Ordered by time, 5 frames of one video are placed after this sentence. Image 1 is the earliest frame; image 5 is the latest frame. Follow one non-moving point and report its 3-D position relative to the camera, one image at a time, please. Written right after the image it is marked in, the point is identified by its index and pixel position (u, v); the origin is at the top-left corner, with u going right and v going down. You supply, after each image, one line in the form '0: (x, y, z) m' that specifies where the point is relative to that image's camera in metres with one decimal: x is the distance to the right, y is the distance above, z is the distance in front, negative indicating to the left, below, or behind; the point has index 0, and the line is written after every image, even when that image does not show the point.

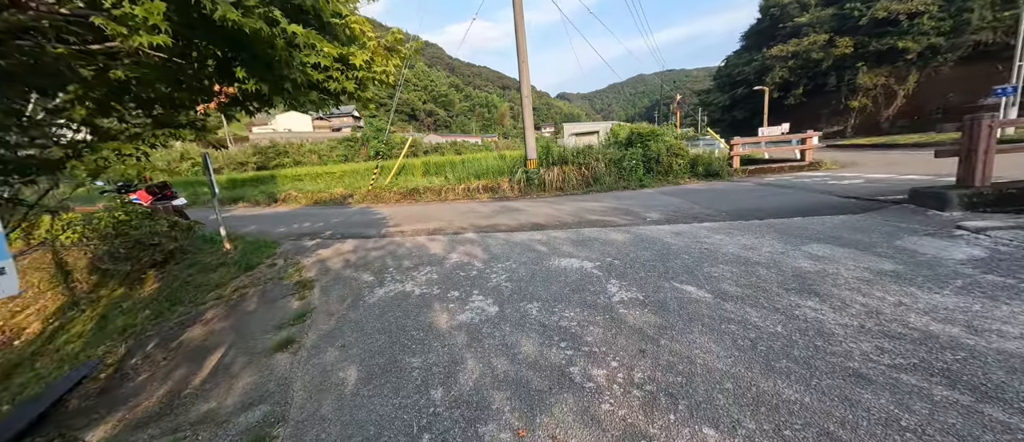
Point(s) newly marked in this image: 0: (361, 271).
0: (-1.6, -0.5, +3.7) m
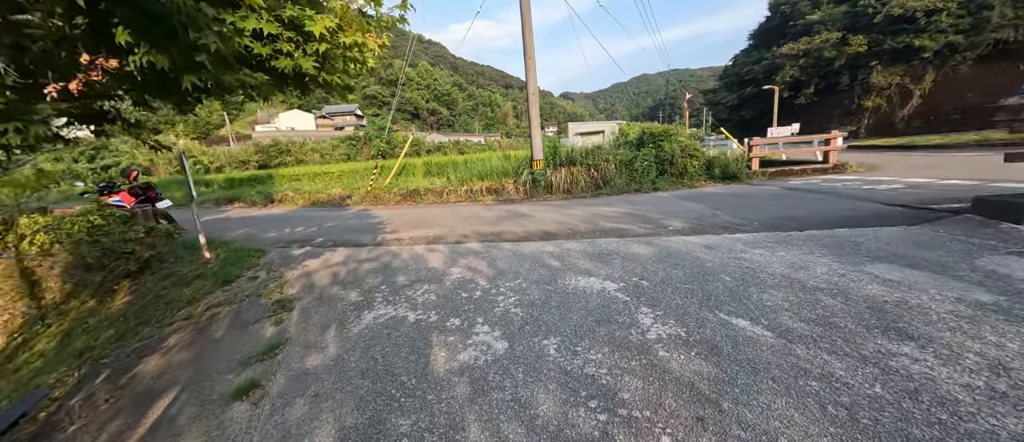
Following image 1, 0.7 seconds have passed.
0: (-1.5, -0.6, +3.2) m
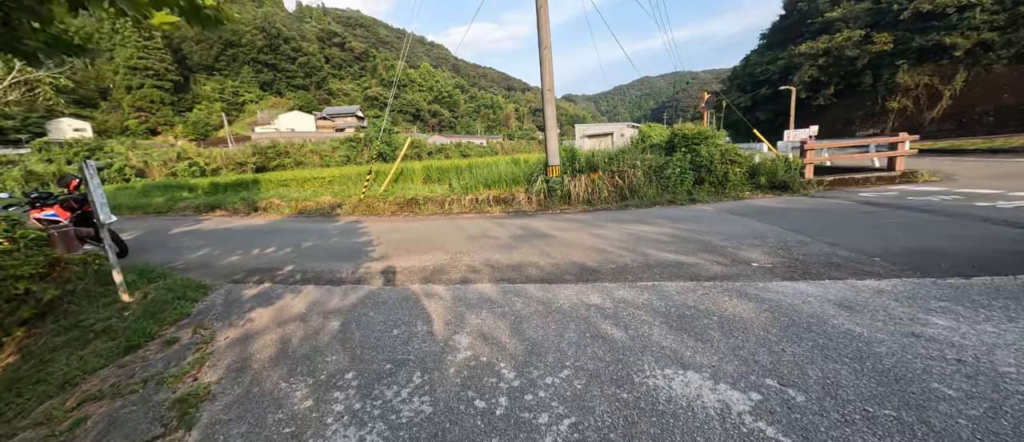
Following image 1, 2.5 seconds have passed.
0: (-1.3, -0.9, +2.1) m
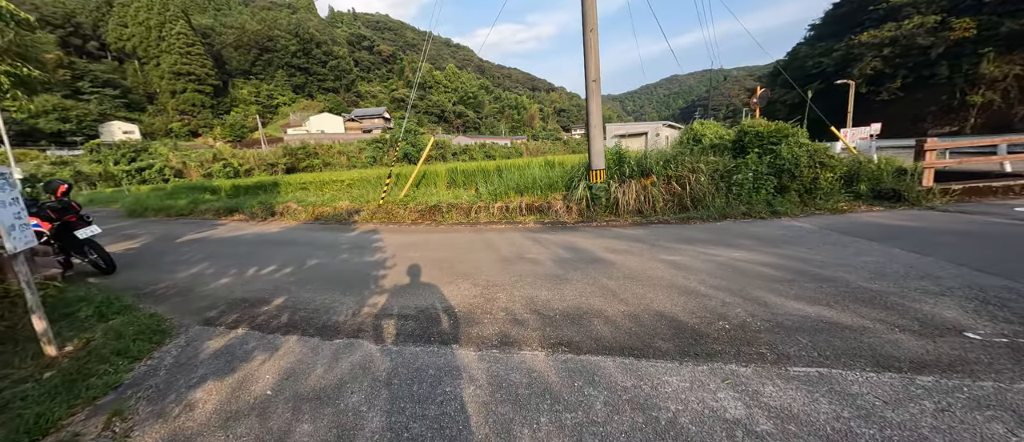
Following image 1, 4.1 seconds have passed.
0: (-0.9, -1.1, +1.1) m
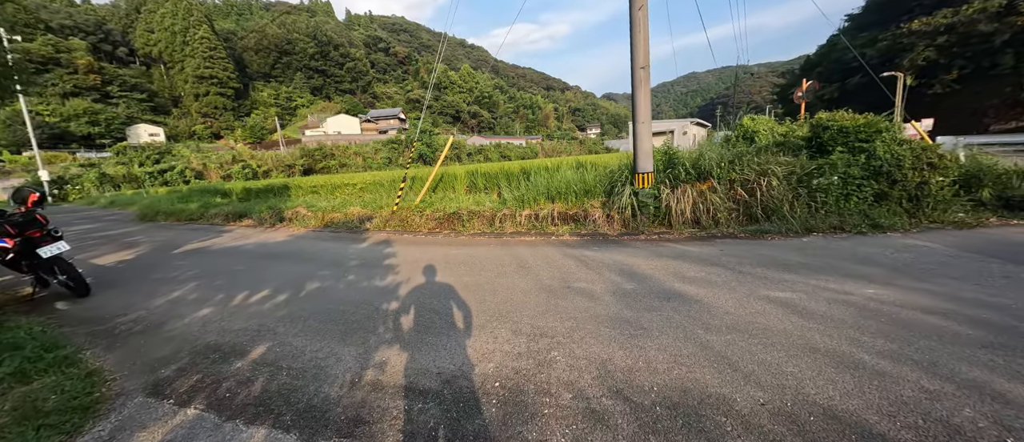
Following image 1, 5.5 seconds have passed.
0: (-0.6, -1.3, +0.2) m
